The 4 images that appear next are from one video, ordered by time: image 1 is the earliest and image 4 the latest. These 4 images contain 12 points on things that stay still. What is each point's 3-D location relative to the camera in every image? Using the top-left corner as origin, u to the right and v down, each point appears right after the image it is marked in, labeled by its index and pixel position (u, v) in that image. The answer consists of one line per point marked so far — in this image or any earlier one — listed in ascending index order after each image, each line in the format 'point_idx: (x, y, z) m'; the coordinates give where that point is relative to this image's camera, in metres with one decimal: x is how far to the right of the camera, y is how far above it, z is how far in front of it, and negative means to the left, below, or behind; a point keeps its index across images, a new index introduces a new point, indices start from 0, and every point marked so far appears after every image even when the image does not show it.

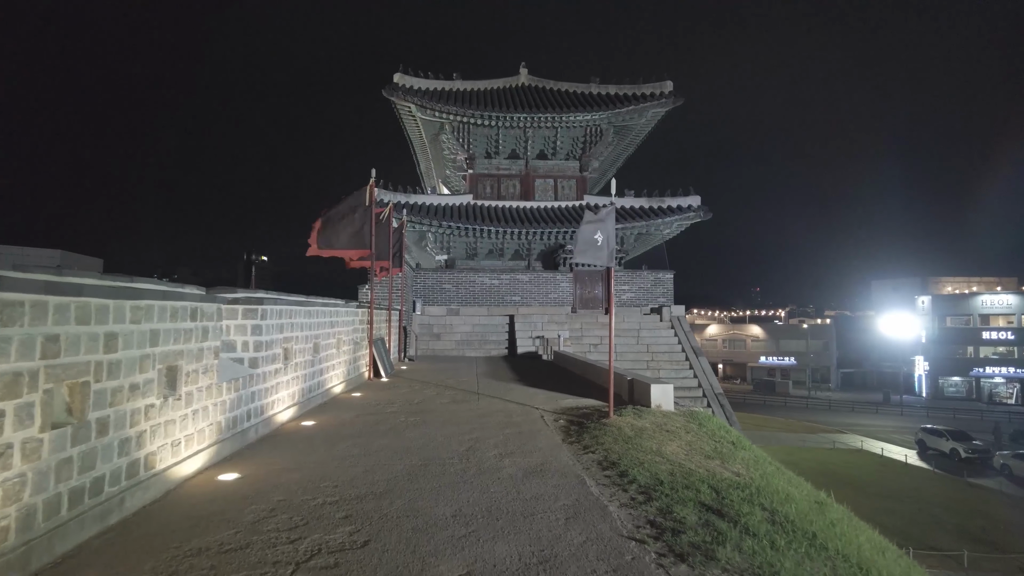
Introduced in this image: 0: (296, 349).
0: (-2.7, -0.8, +6.8) m
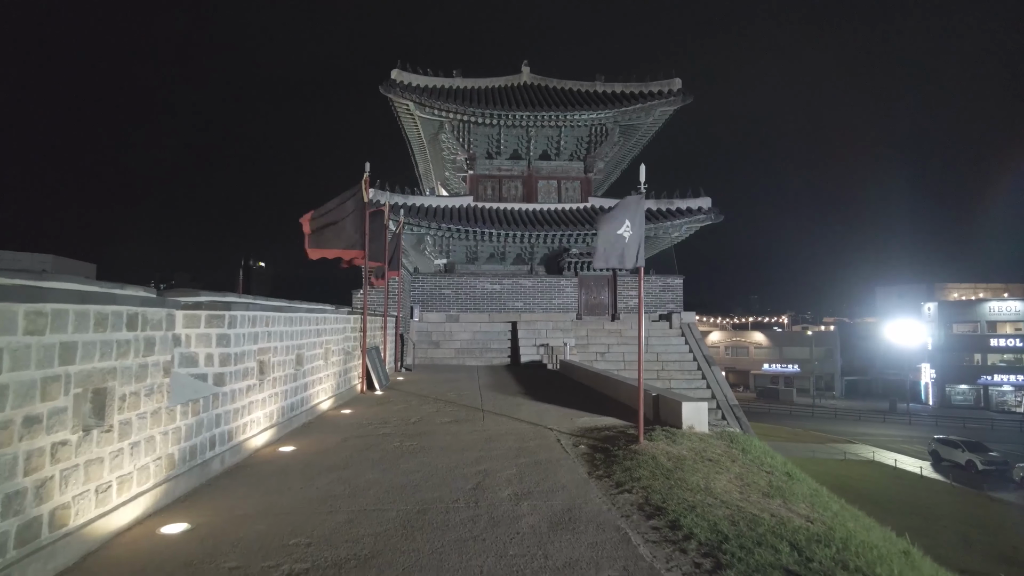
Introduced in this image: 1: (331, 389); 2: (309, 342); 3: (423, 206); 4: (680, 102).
0: (-2.6, -0.8, +5.9) m
1: (-2.7, -1.5, +8.0) m
2: (-2.6, -0.7, +6.9) m
3: (-3.1, +2.9, +19.1) m
4: (+5.8, +6.5, +18.9) m
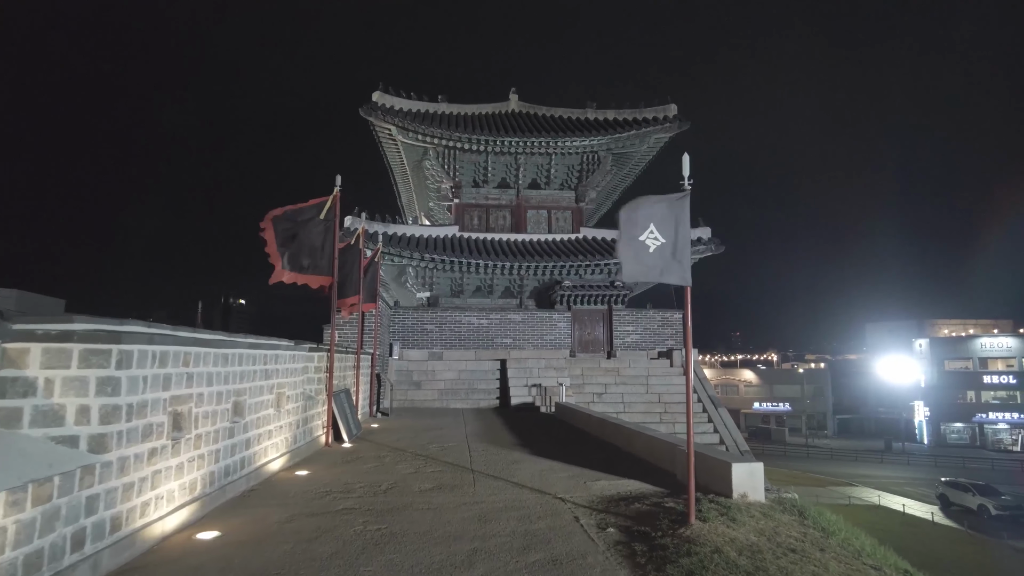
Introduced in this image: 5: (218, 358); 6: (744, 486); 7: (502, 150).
0: (-2.6, -1.0, +4.4) m
1: (-2.7, -1.9, +6.5) m
2: (-2.6, -1.0, +5.5) m
3: (-3.5, +1.8, +17.9) m
4: (+5.5, +5.3, +18.1) m
5: (-2.6, -0.6, +4.8) m
6: (+2.0, -1.7, +4.7) m
7: (-0.3, +4.7, +18.4) m
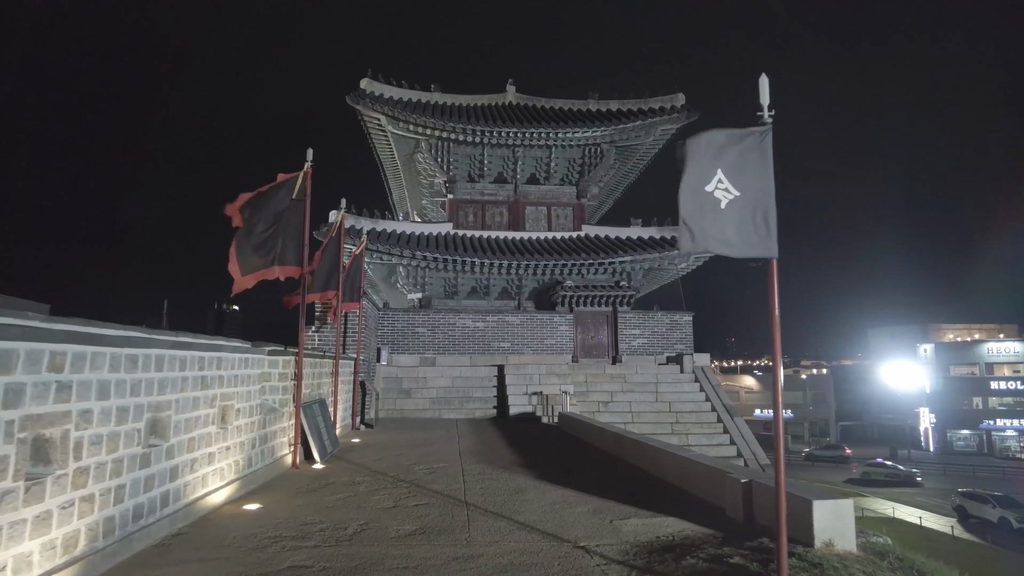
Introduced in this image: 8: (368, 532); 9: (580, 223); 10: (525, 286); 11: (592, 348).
0: (-2.5, -0.9, +3.2) m
1: (-2.7, -1.8, +5.3) m
2: (-2.6, -0.9, +4.2) m
3: (-3.6, +1.7, +16.6) m
4: (+5.4, +5.3, +17.0) m
5: (-2.5, -0.5, +3.5) m
6: (+2.1, -1.6, +3.5) m
7: (-0.4, +4.7, +17.3) m
8: (-1.1, -1.8, +4.1) m
9: (+2.4, +2.3, +18.6) m
10: (+0.4, 0.0, +17.1) m
11: (+2.4, -1.8, +16.4) m
